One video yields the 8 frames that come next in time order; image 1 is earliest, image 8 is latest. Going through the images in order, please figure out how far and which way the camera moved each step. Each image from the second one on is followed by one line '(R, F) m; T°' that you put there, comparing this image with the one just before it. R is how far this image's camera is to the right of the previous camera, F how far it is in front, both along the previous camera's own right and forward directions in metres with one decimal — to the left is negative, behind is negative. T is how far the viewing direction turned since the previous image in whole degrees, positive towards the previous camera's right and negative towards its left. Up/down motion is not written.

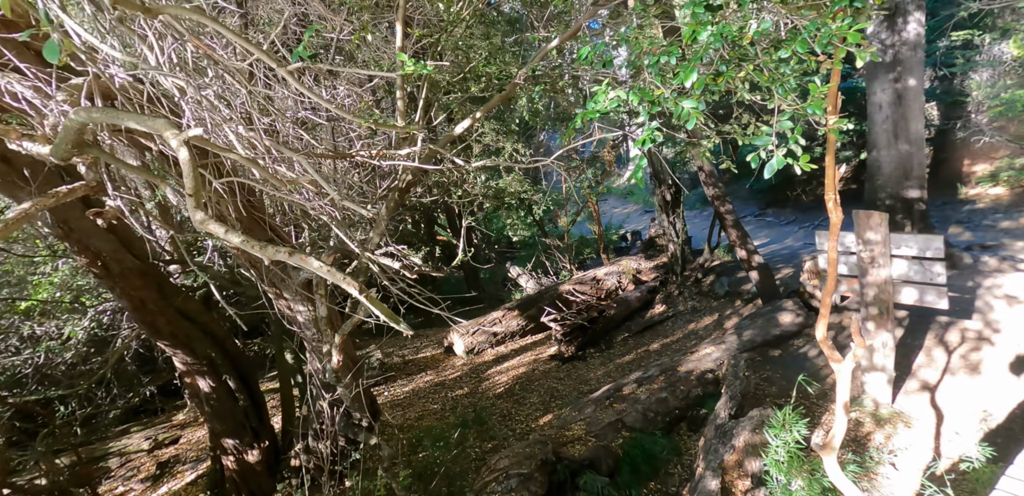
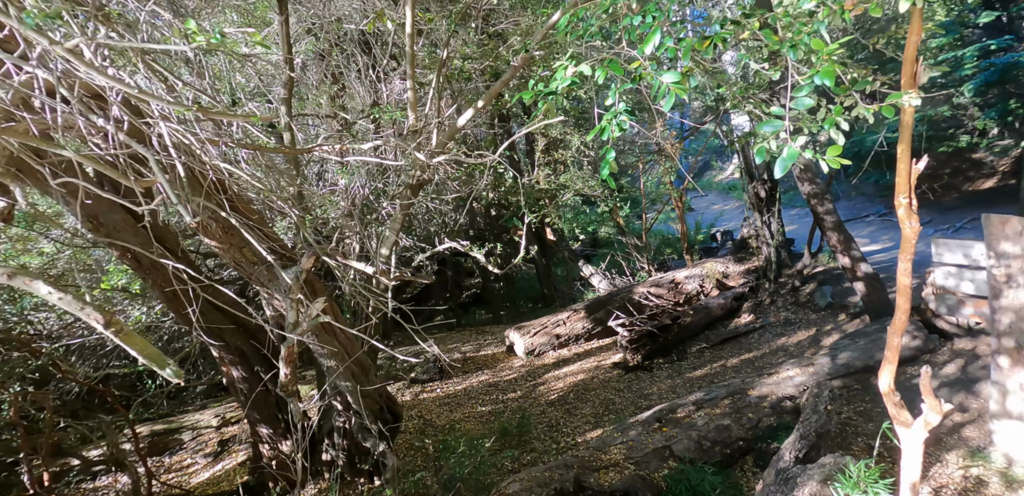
(+0.5, +0.5) m; -10°
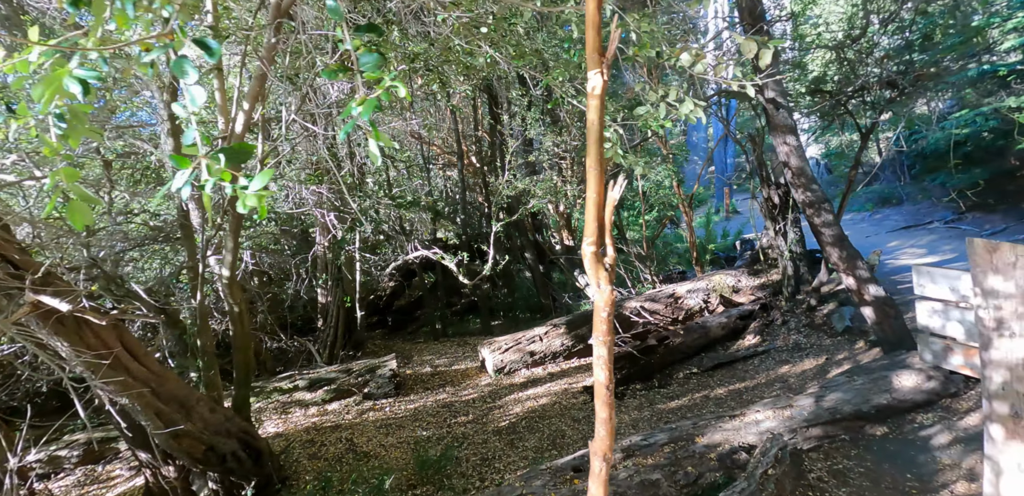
(+1.1, +0.7) m; -7°
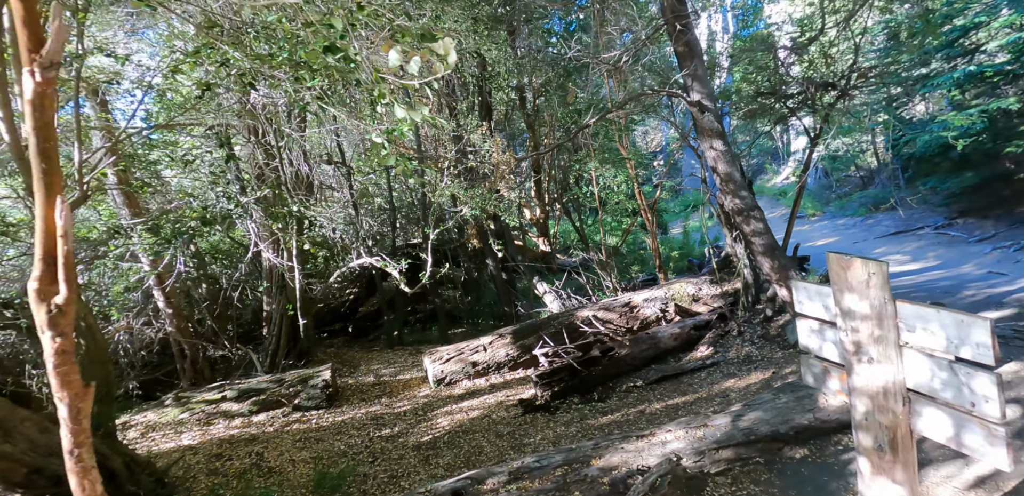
(+0.9, +0.2) m; -1°
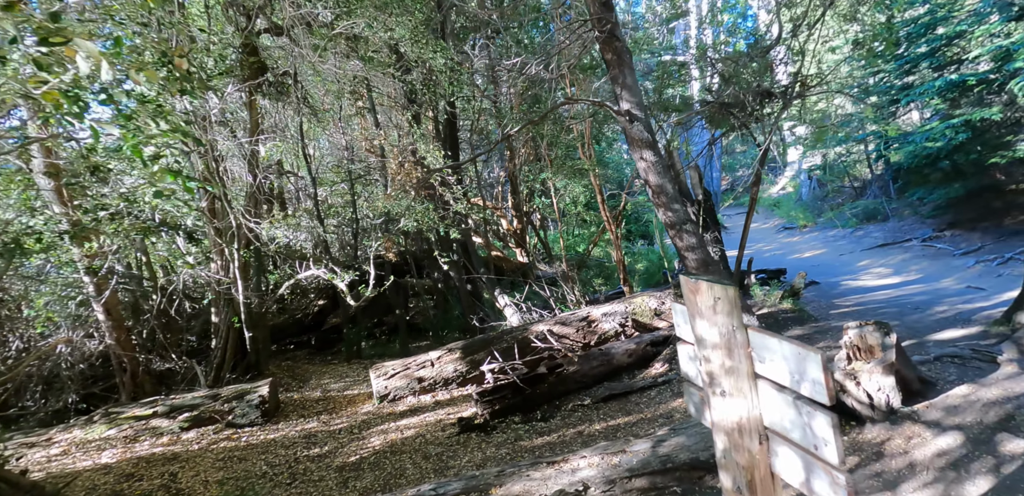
(+0.7, +0.2) m; -1°
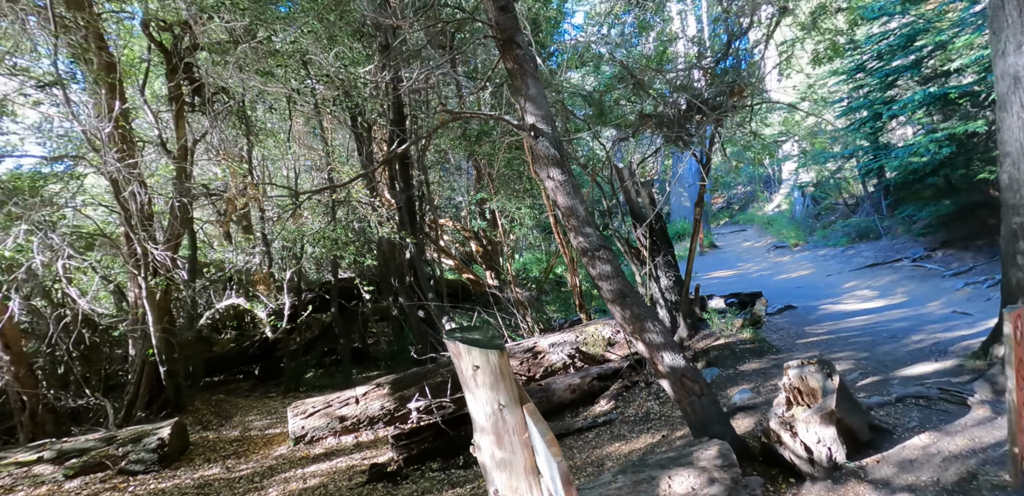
(+0.8, +0.6) m; -1°
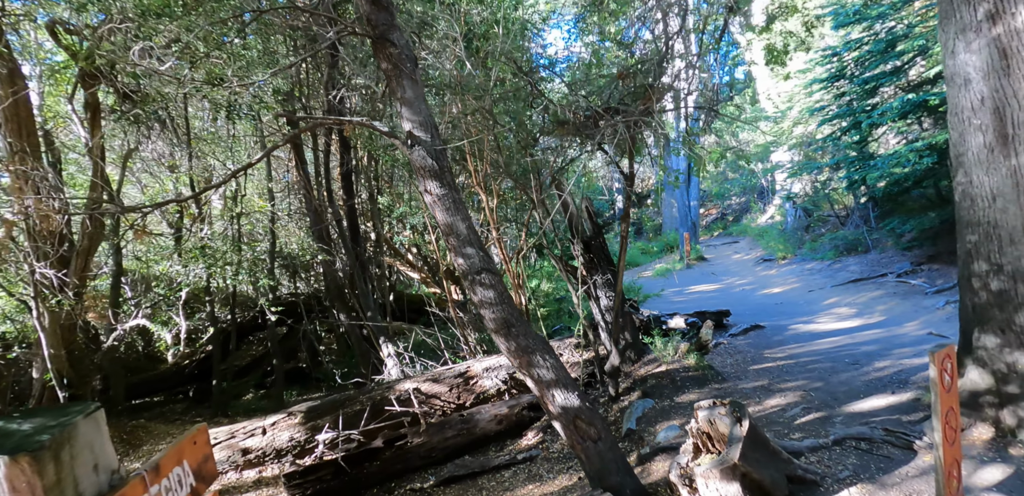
(+0.9, +0.5) m; -1°
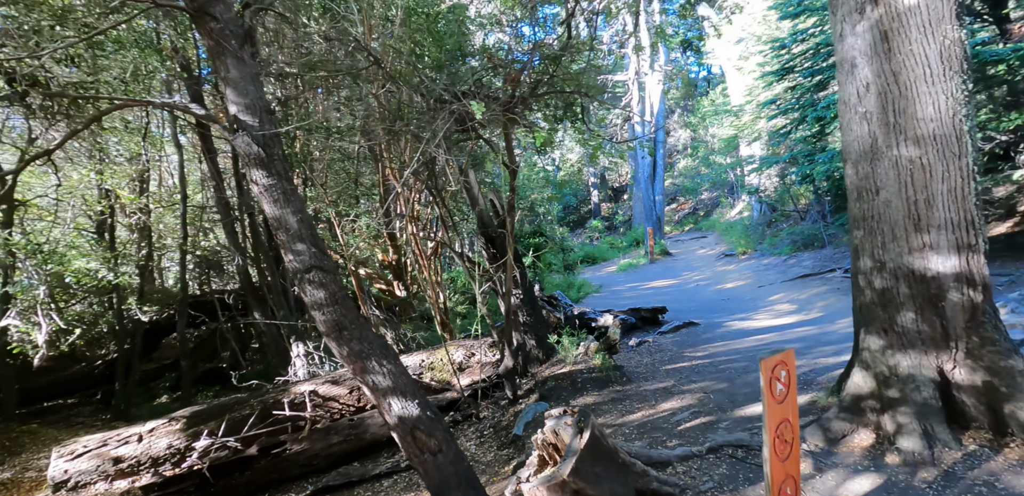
(+0.9, +0.3) m; +1°
